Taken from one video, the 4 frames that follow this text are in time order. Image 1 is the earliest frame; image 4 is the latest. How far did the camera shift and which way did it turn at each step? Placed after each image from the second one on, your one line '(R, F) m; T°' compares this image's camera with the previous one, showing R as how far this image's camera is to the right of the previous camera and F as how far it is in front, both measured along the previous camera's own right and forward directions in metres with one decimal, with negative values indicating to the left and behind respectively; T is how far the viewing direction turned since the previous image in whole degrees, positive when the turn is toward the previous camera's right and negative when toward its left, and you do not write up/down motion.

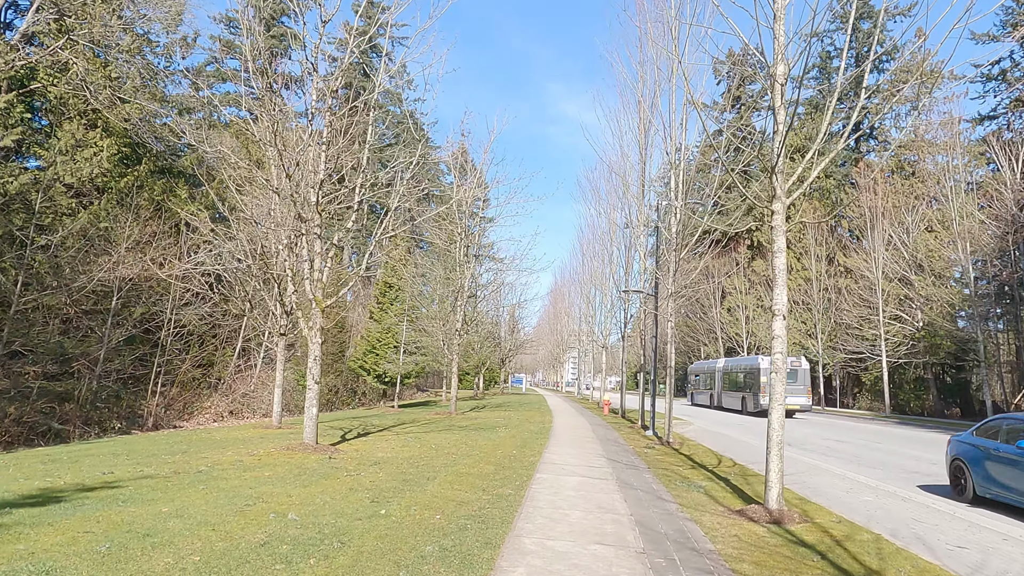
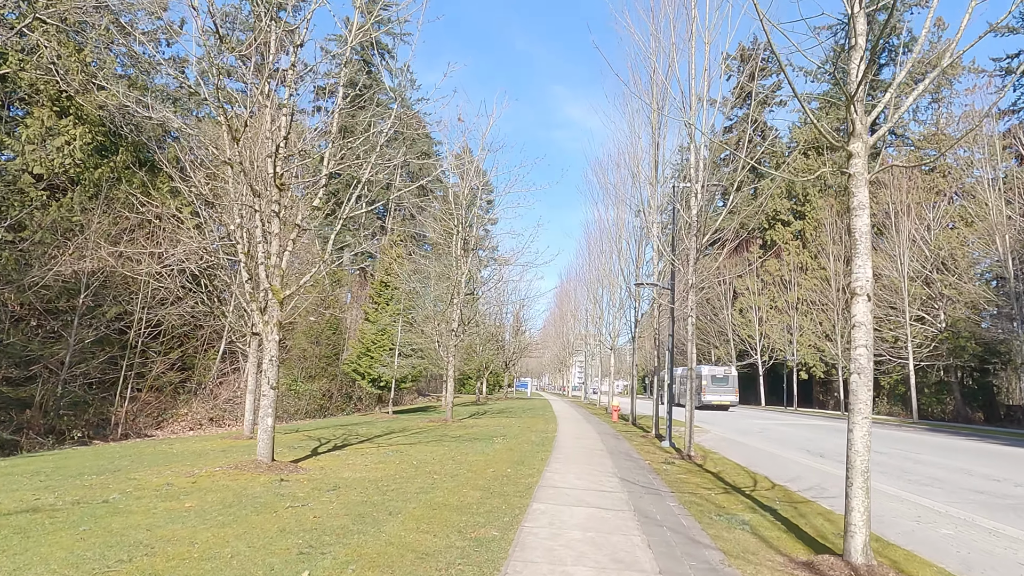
(+0.1, +1.4) m; -1°
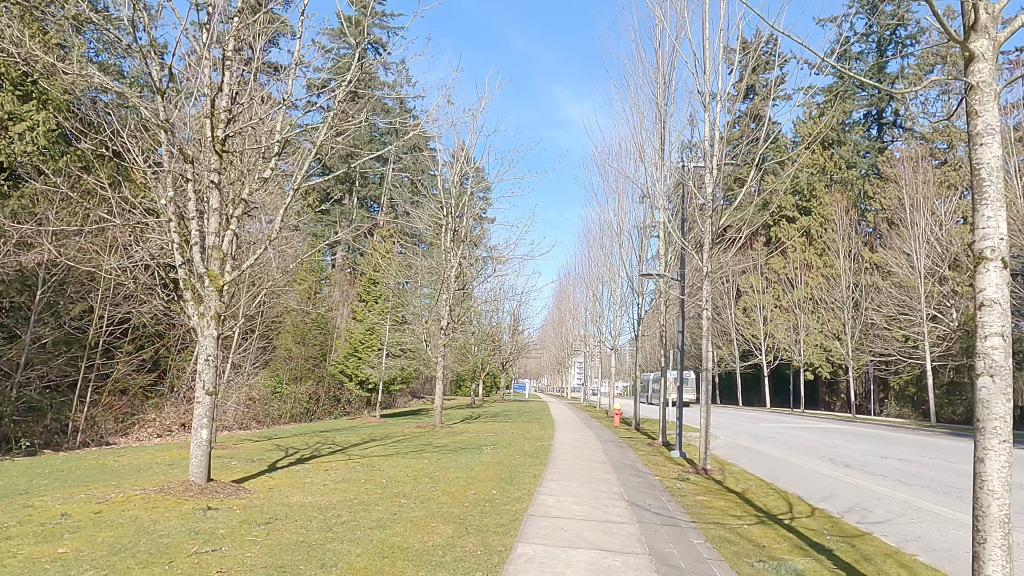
(+0.1, +1.2) m; 0°
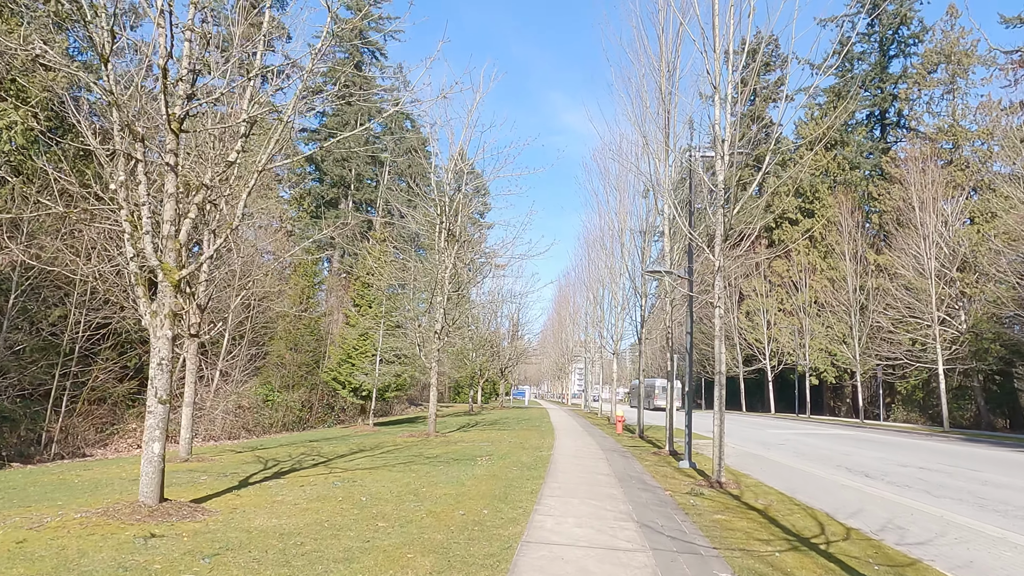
(+0.1, +0.7) m; 0°
